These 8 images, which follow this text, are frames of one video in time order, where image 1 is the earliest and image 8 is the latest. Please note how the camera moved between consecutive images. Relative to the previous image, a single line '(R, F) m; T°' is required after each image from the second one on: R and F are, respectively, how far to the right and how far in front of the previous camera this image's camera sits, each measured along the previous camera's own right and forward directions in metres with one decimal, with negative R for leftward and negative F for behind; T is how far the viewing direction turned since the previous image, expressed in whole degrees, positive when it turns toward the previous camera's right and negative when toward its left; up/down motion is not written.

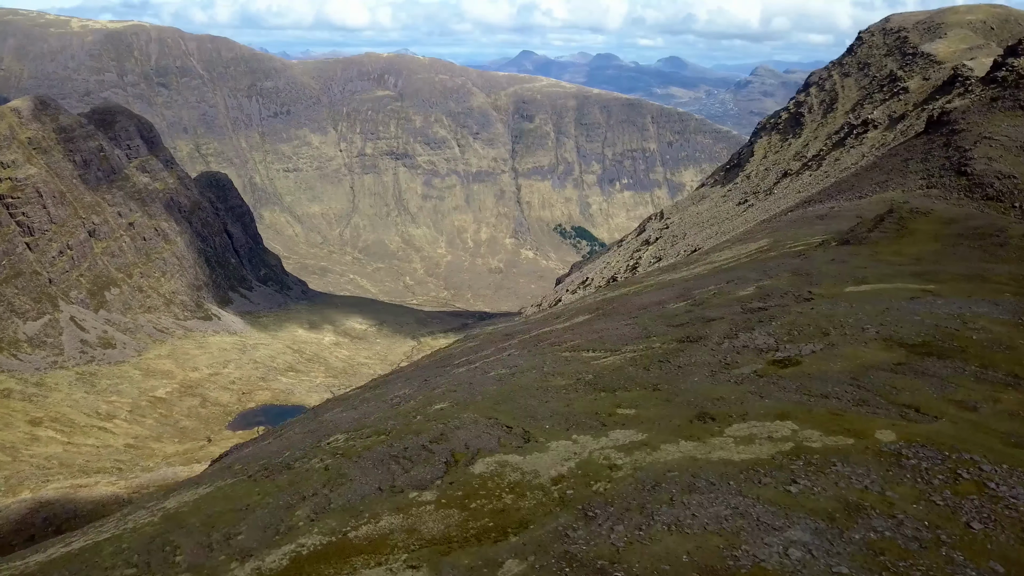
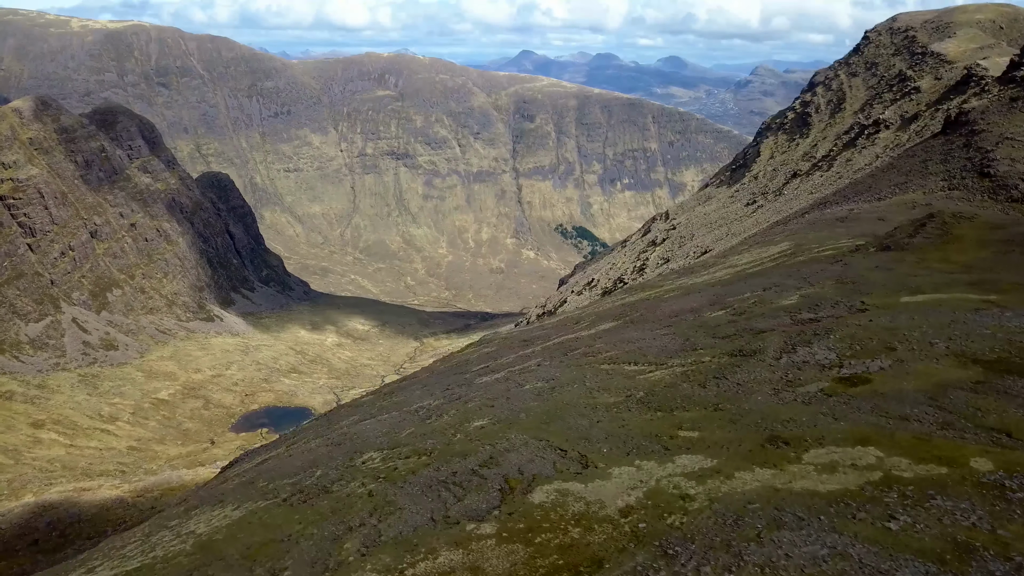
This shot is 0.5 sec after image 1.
(-0.8, +0.6) m; 0°
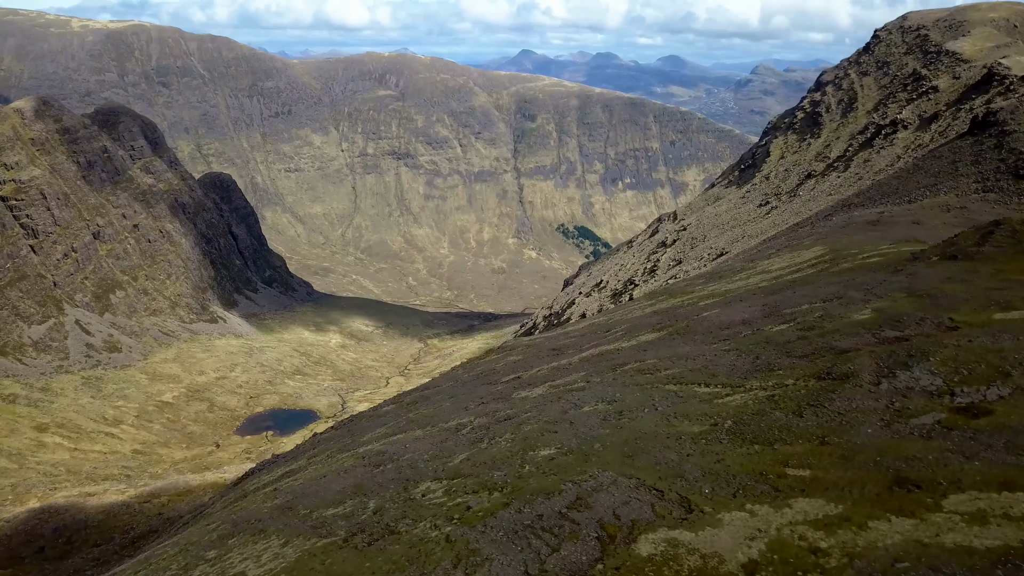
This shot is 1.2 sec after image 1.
(-1.3, +0.9) m; 0°
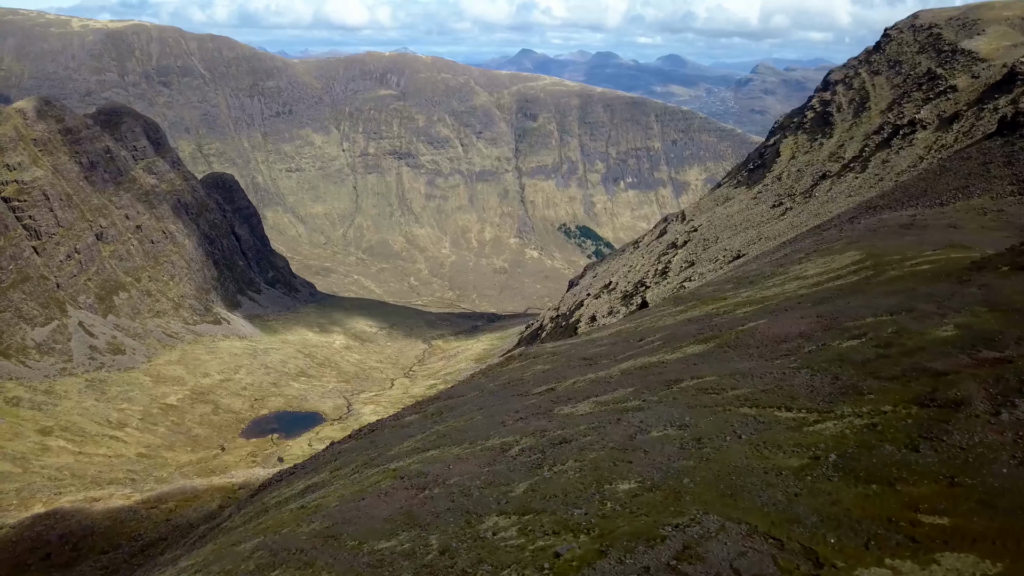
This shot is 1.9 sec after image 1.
(-1.3, +0.9) m; 0°
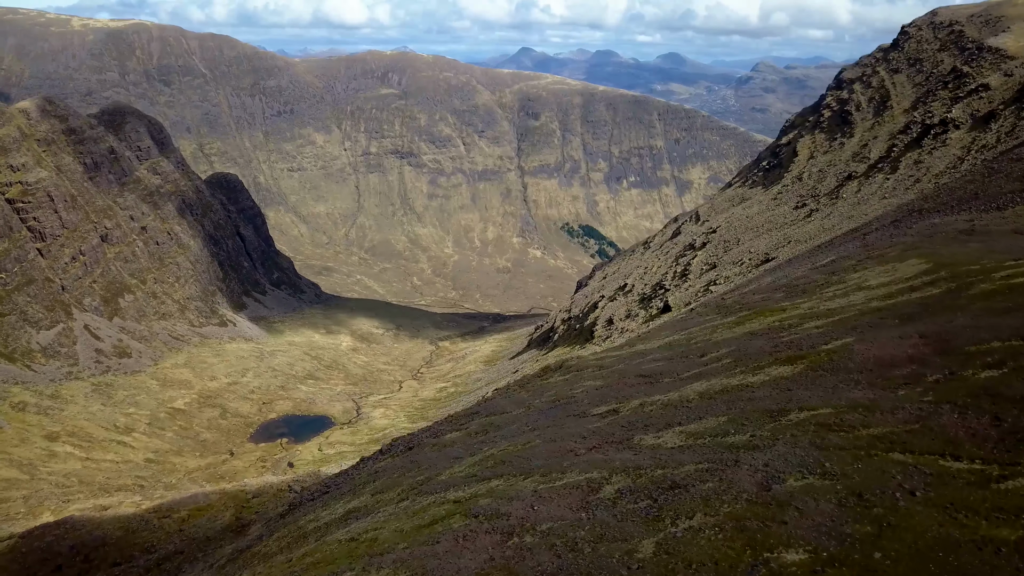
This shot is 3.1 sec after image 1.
(-2.1, +1.5) m; 0°
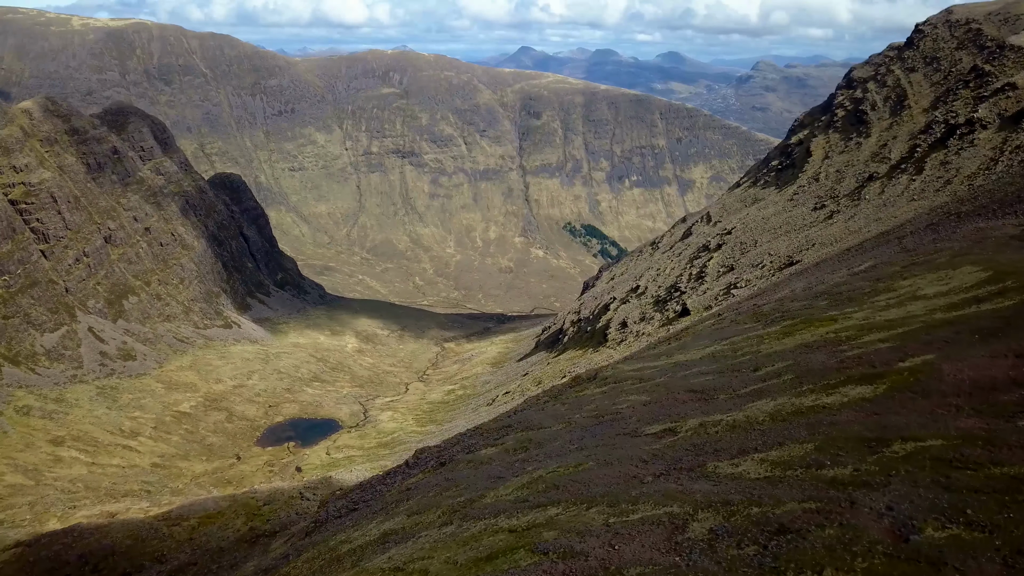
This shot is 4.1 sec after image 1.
(-1.7, +1.2) m; 0°
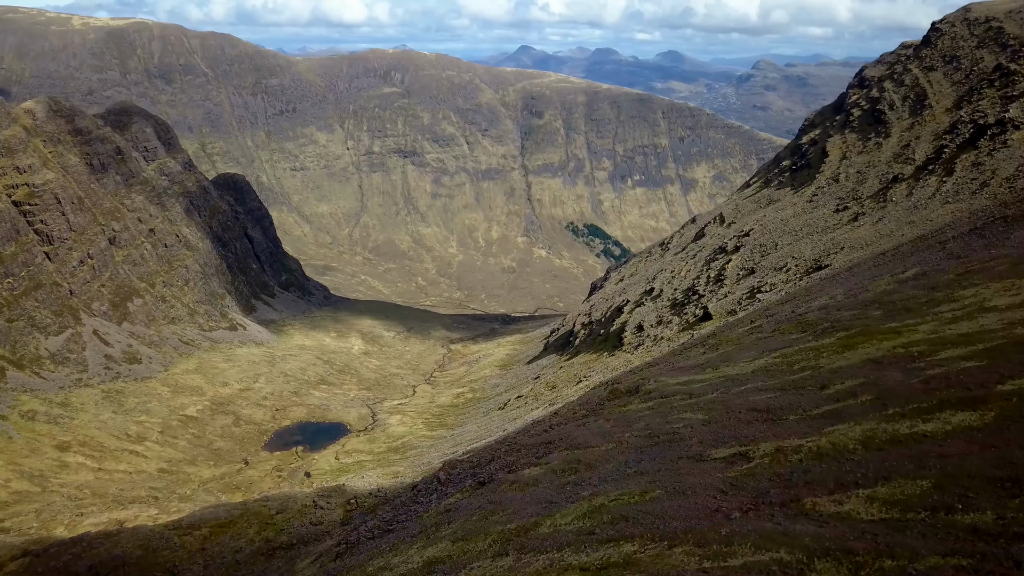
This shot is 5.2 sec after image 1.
(-1.9, +1.4) m; 0°
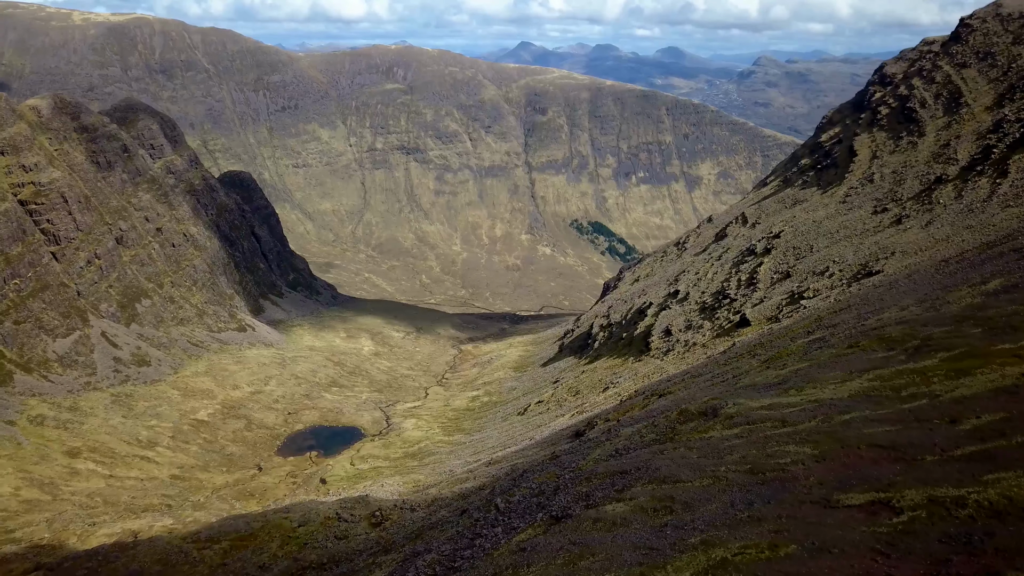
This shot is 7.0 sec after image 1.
(-3.2, +2.2) m; 0°
